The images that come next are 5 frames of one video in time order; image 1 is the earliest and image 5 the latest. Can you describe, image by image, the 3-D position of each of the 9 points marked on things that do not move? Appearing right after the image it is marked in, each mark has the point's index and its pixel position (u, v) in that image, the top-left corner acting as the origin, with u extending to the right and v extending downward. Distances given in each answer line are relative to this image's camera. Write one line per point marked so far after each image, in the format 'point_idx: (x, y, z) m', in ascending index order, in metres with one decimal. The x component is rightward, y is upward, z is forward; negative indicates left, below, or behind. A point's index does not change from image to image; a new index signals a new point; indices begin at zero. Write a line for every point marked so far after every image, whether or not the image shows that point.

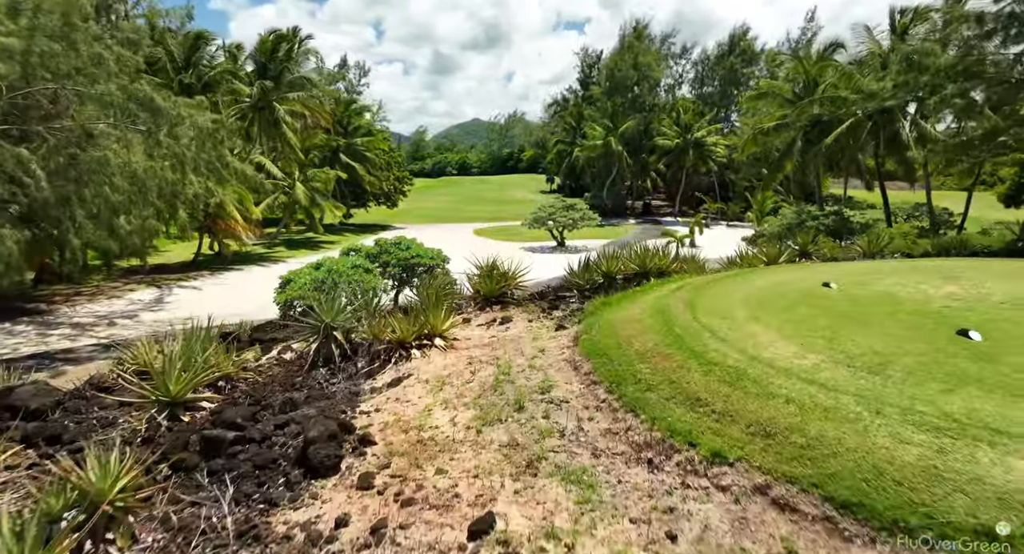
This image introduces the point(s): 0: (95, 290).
0: (-11.0, -0.3, +13.8) m
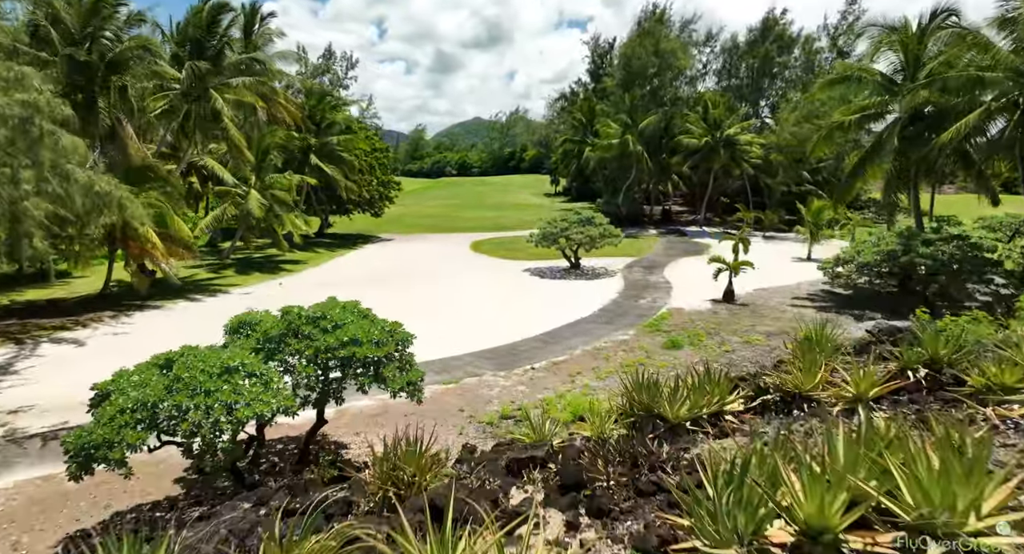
0: (-10.9, -1.4, +9.6) m
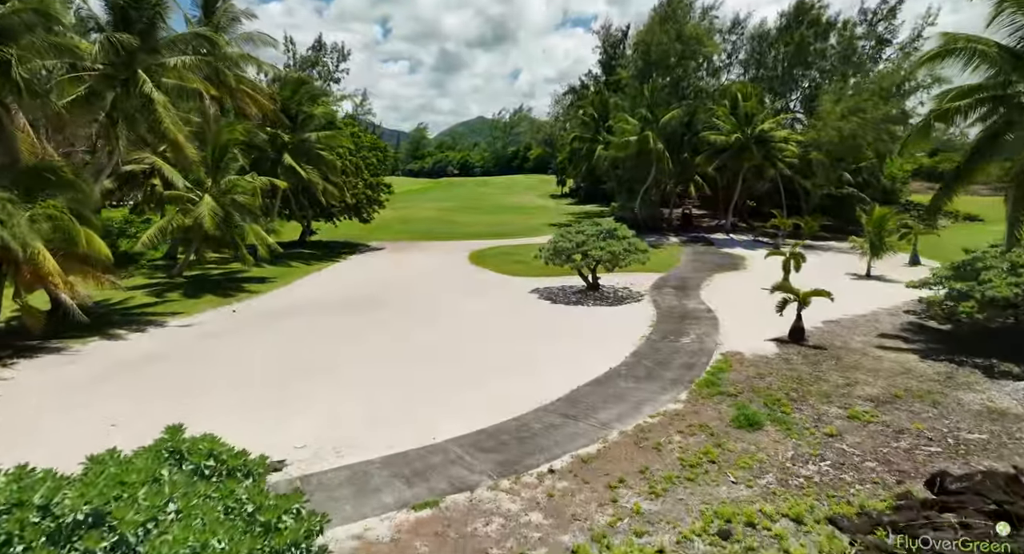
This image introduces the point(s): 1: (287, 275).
0: (-10.8, -2.1, +6.4) m
1: (-8.1, +0.1, +18.7) m
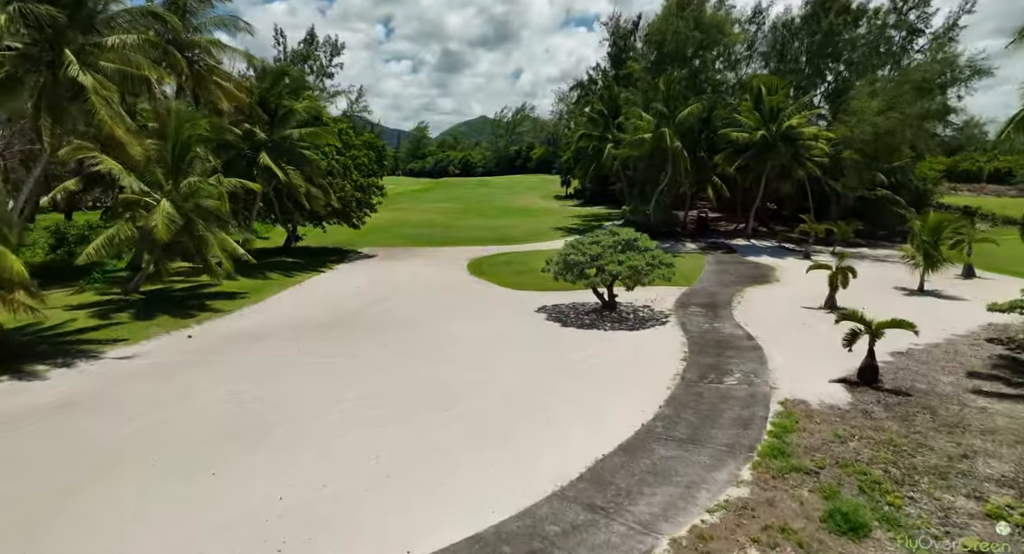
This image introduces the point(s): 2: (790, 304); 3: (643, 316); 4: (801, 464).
0: (-10.8, -2.5, +4.3) m
1: (-8.0, -0.4, +16.6) m
2: (+8.0, -0.8, +14.9) m
3: (+3.4, -1.0, +13.7) m
4: (+3.7, -2.4, +6.6) m
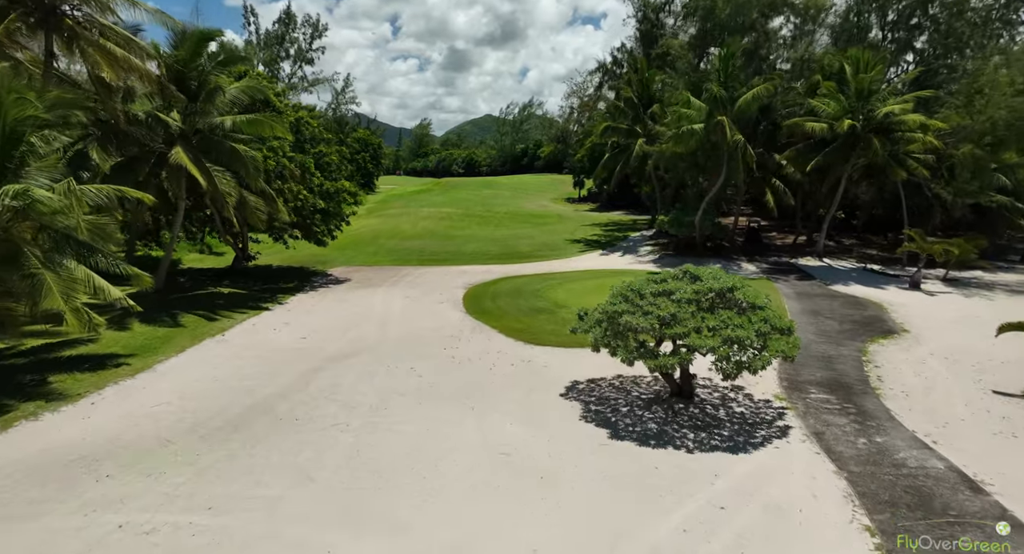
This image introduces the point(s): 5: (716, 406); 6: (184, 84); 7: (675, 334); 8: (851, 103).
0: (-10.7, -3.7, -1.0) m
1: (-7.7, -1.5, +11.3) m
2: (+8.2, -1.9, +9.4) m
3: (+3.7, -2.2, +8.3) m
4: (+3.8, -3.5, +1.2) m
5: (+3.4, -2.1, +8.6) m
6: (-8.9, +5.2, +14.2) m
7: (+2.5, -0.7, +7.6) m
8: (+12.0, +6.2, +18.4) m
